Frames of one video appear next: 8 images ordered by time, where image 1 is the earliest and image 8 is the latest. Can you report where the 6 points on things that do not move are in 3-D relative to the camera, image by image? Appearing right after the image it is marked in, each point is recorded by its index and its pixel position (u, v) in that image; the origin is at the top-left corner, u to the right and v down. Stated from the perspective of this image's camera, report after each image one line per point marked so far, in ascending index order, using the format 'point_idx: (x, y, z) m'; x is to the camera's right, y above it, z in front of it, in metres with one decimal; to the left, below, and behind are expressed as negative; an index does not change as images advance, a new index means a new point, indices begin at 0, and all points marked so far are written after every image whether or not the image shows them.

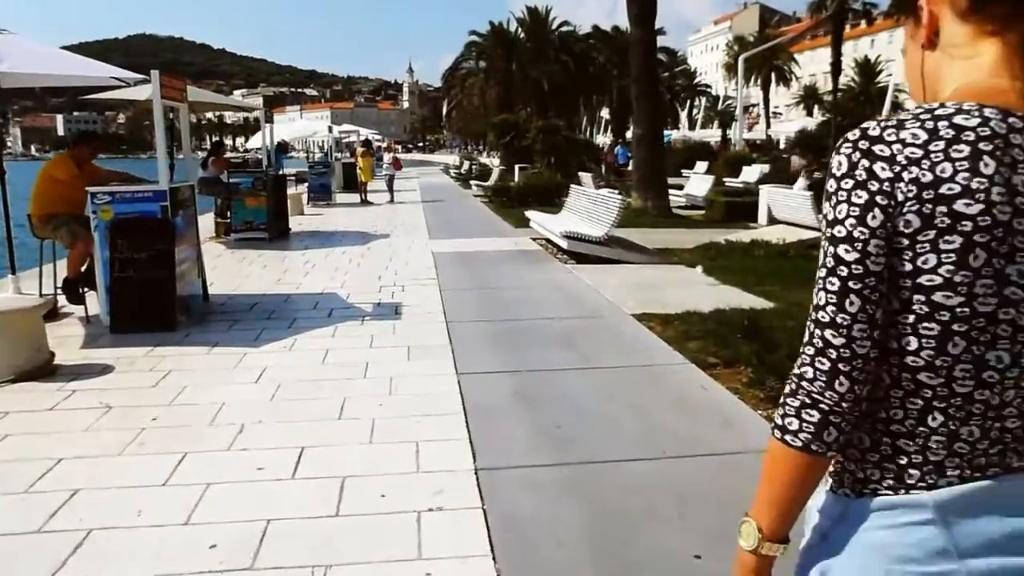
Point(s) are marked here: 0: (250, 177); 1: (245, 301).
0: (-4.8, +2.0, +14.9) m
1: (-3.0, -0.1, +9.2) m
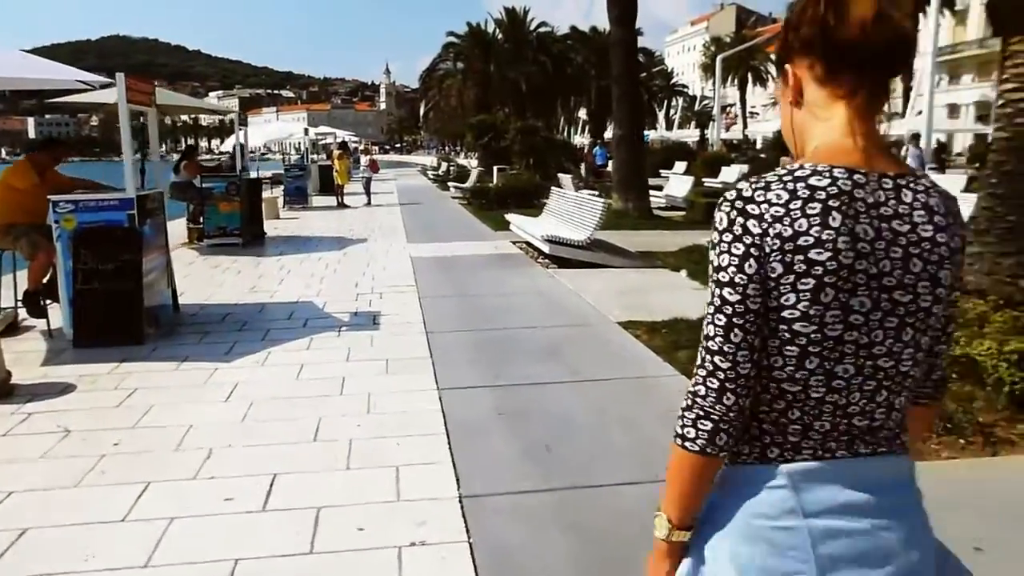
0: (-5.1, +1.9, +14.5) m
1: (-3.2, -0.2, +8.9) m
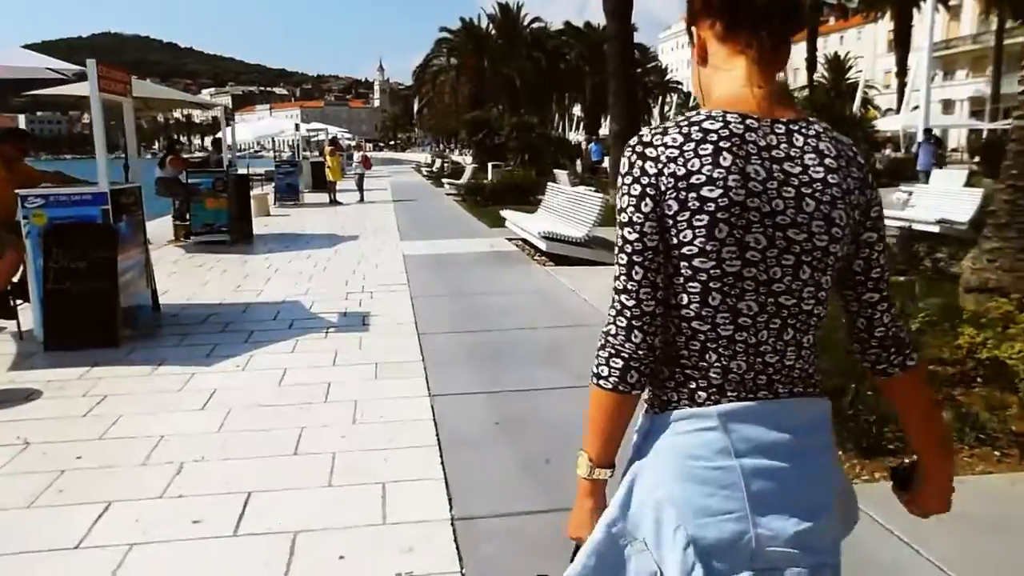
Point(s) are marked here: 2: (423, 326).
0: (-5.2, +1.9, +14.1) m
1: (-3.2, -0.2, +8.5) m
2: (-0.8, -0.3, +7.5) m
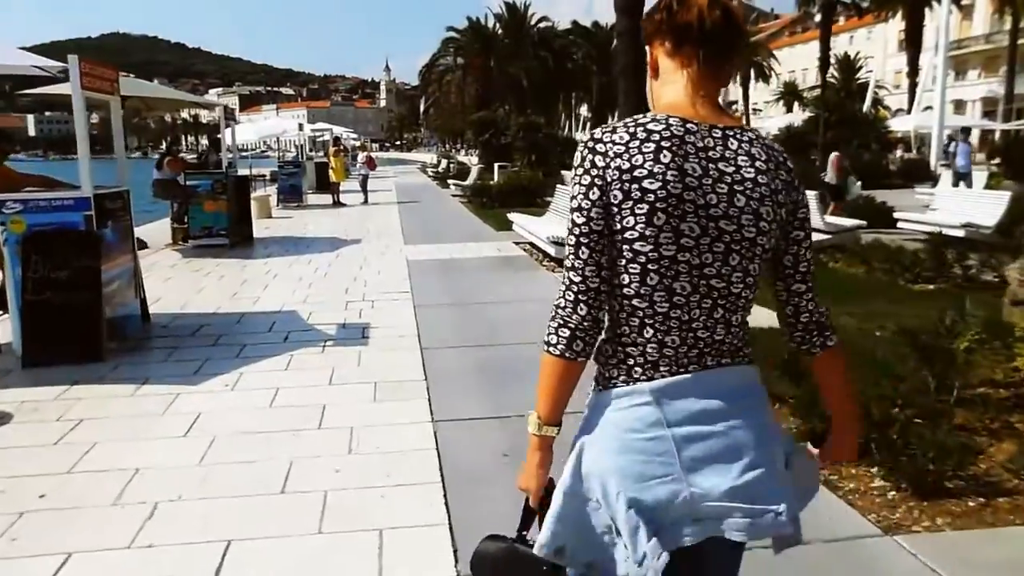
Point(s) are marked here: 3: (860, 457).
0: (-5.1, +1.8, +13.7) m
1: (-3.2, -0.3, +8.0) m
2: (-0.7, -0.4, +7.0) m
3: (+1.8, -0.9, +4.2) m
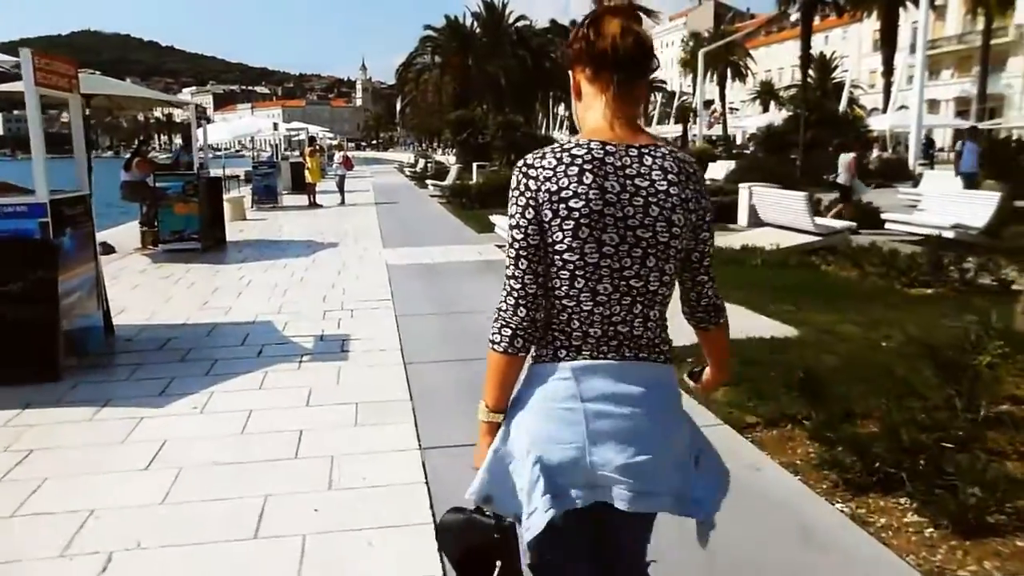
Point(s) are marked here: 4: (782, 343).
0: (-5.4, +1.7, +13.2) m
1: (-3.3, -0.4, +7.6) m
2: (-0.8, -0.5, +6.6) m
3: (+1.8, -1.0, +3.9) m
4: (+2.2, -0.4, +6.6) m
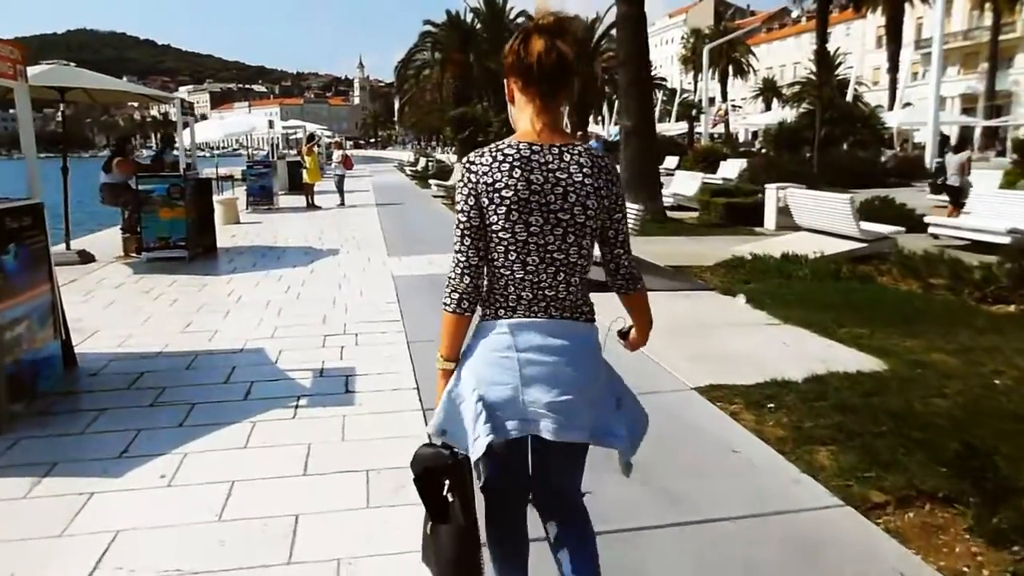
0: (-5.1, +1.6, +12.0) m
1: (-3.0, -0.6, +6.4) m
2: (-0.6, -0.7, +5.5) m
3: (+2.1, -1.1, +2.8) m
4: (+2.5, -0.6, +5.5) m
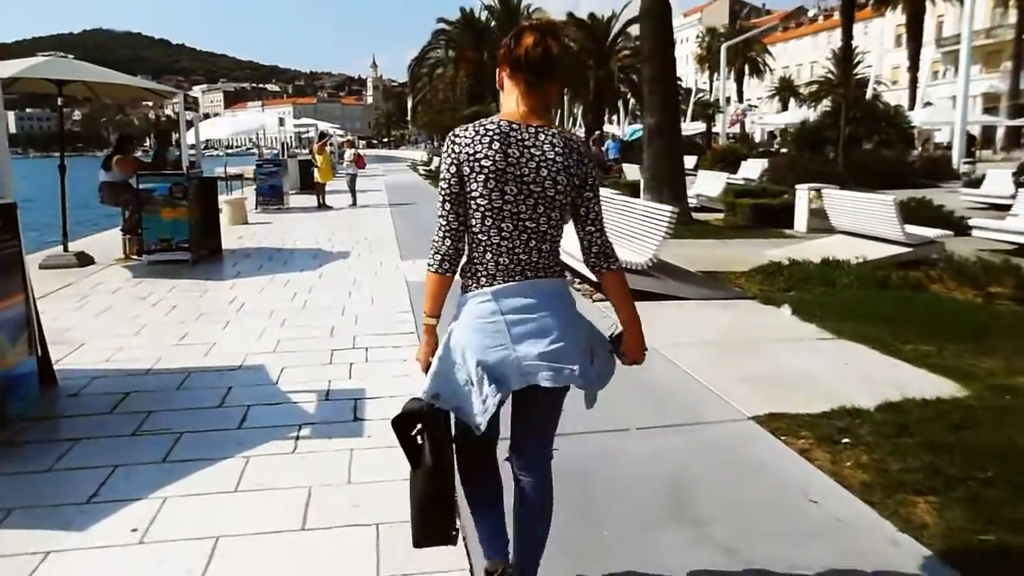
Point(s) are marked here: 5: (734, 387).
0: (-4.8, +1.5, +11.4) m
1: (-2.8, -0.7, +5.8) m
2: (-0.4, -0.8, +4.8) m
3: (+2.2, -1.2, +2.1) m
4: (+2.6, -0.7, +4.8) m
5: (+1.5, -0.7, +5.6) m
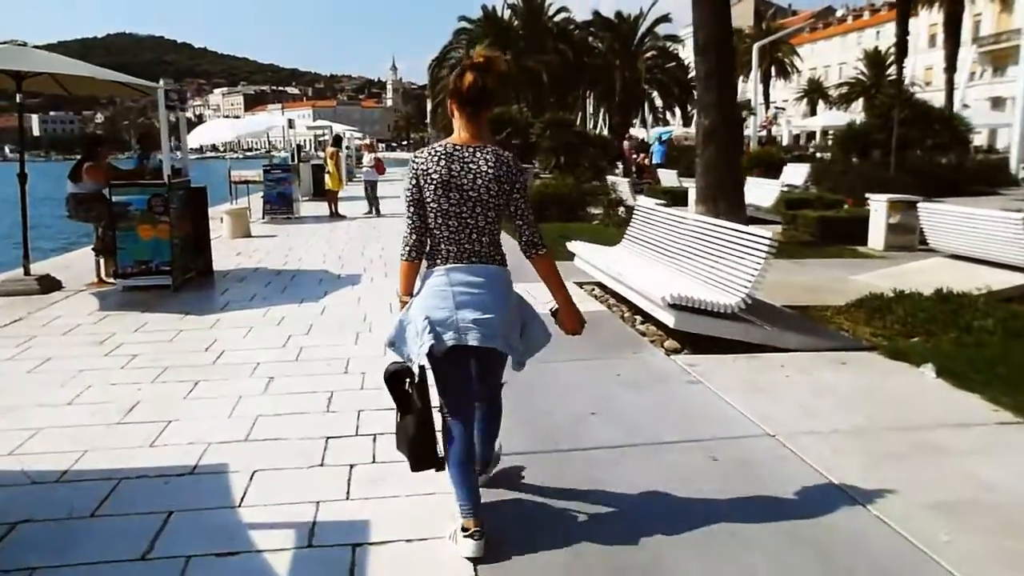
0: (-4.3, +1.1, +9.6) m
1: (-2.5, -1.0, +4.0) m
2: (0.0, -1.2, +2.9) m
3: (+2.5, -1.6, +0.1) m
4: (+3.0, -1.1, +2.9) m
5: (+1.9, -1.1, +3.6) m
